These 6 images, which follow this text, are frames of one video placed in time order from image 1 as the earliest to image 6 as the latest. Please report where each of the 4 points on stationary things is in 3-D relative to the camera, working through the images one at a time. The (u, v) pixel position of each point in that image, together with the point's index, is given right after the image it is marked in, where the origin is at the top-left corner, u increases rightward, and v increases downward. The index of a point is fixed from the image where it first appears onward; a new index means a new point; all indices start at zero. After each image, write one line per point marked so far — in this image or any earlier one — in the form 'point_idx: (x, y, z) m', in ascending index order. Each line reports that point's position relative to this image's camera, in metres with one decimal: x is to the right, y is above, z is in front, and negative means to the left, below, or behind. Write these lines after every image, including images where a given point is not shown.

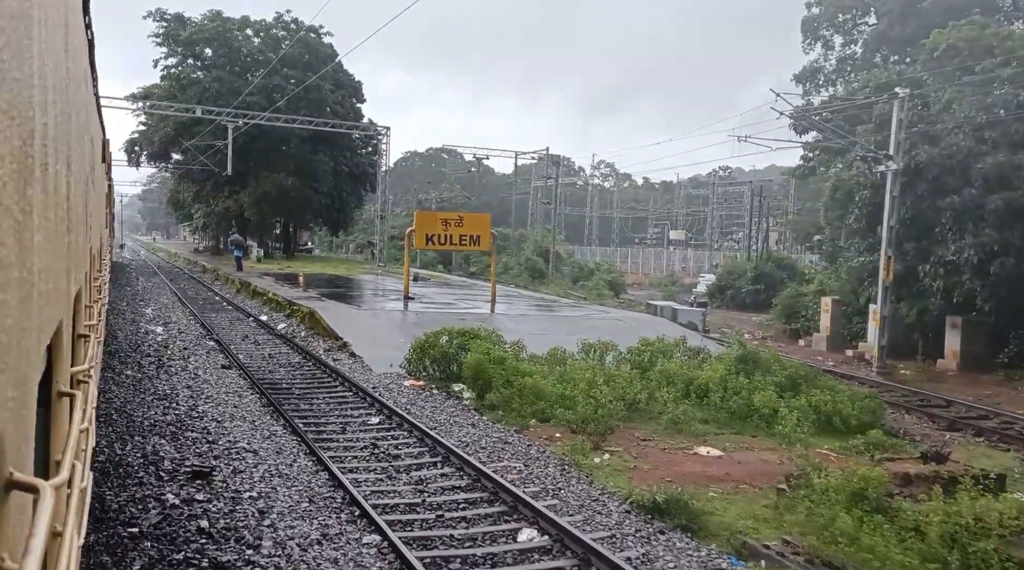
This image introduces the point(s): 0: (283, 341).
0: (-3.6, -0.9, +15.3) m
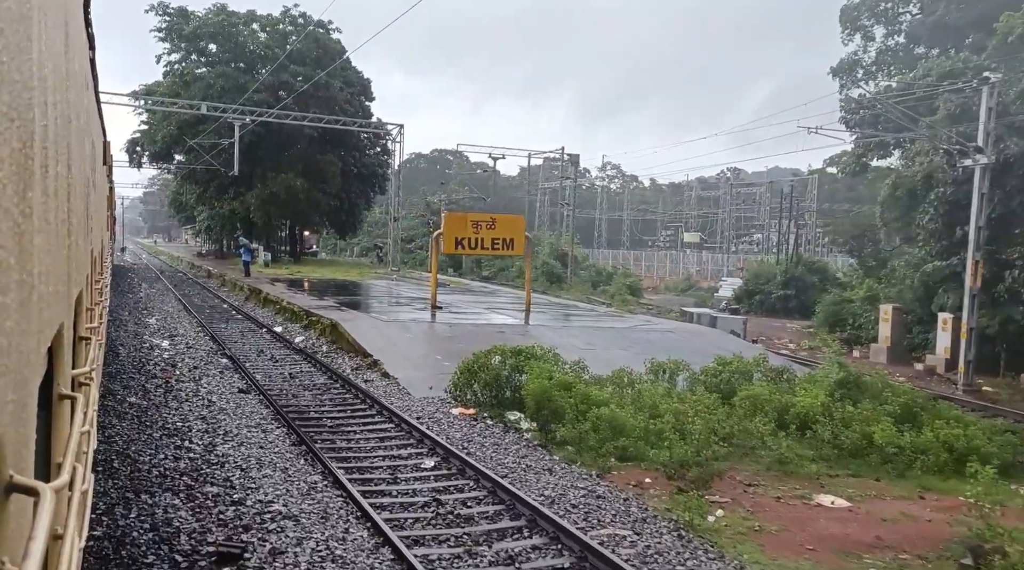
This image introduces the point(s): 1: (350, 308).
0: (-3.0, -1.1, +13.7) m
1: (-3.4, -0.5, +20.2) m
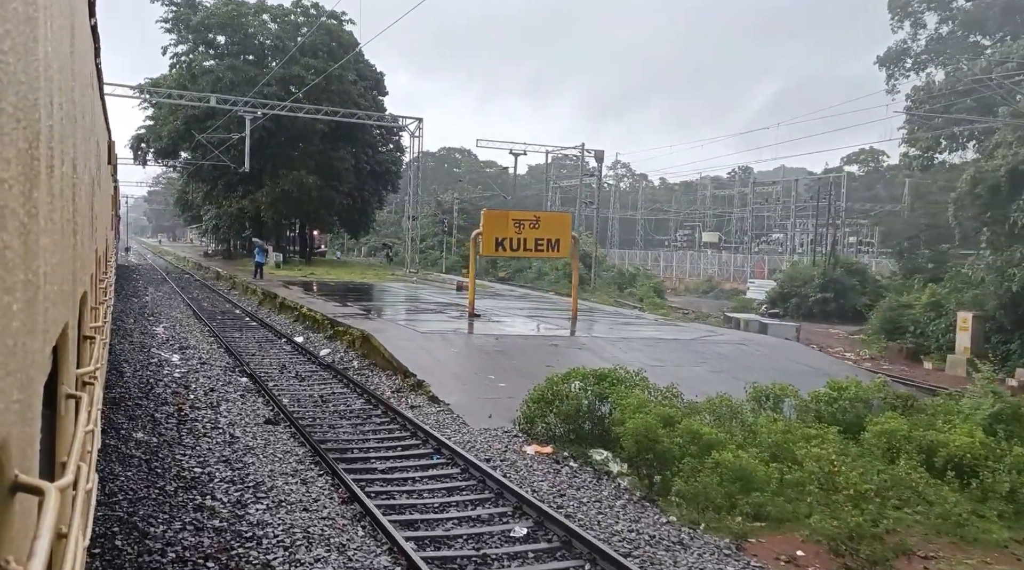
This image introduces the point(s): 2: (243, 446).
0: (-2.2, -1.2, +12.1) m
1: (-2.7, -0.6, +18.5) m
2: (-2.2, -1.3, +8.0) m
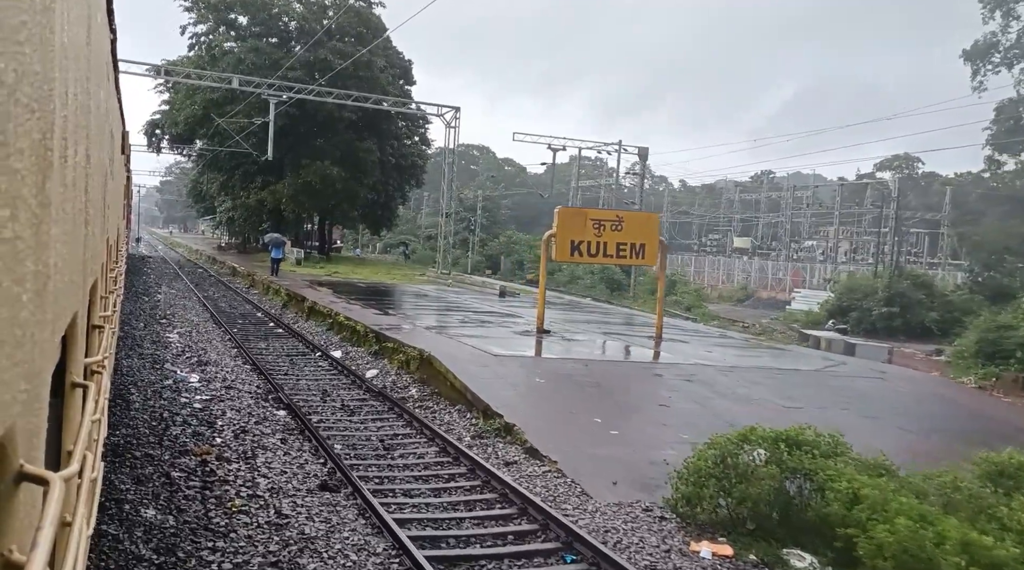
0: (-1.2, -1.3, +9.7) m
1: (-1.6, -0.7, +16.1) m
2: (-1.3, -1.5, +5.7) m
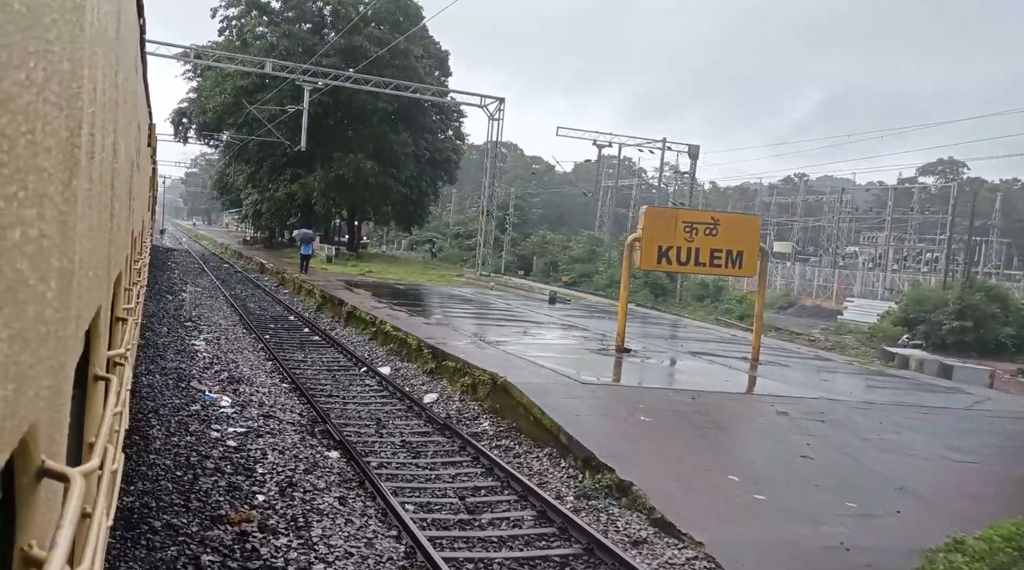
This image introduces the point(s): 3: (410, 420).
0: (-0.4, -1.4, +7.9) m
1: (-0.6, -0.8, +14.3) m
2: (-0.5, -1.6, +3.9) m
3: (-1.0, -1.3, +9.4) m
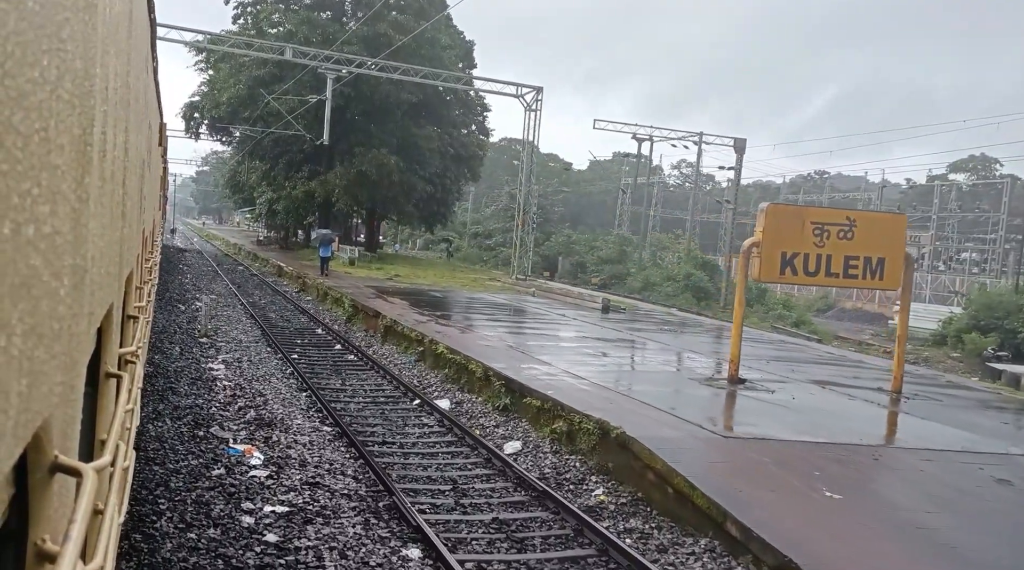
0: (+0.5, -1.6, +5.7) m
1: (+0.3, -0.9, +12.1) m
2: (+0.3, -1.7, +1.7) m
3: (-0.1, -1.5, +7.3) m
